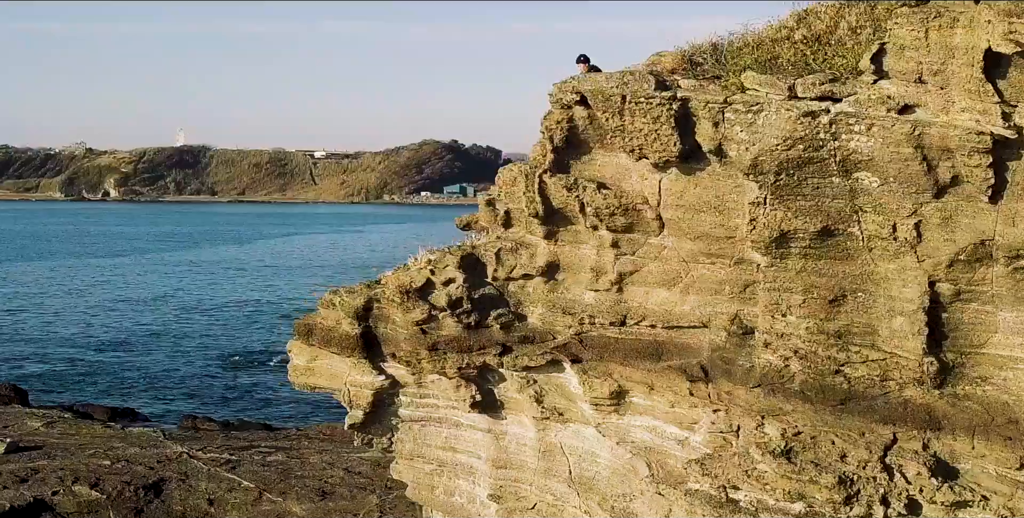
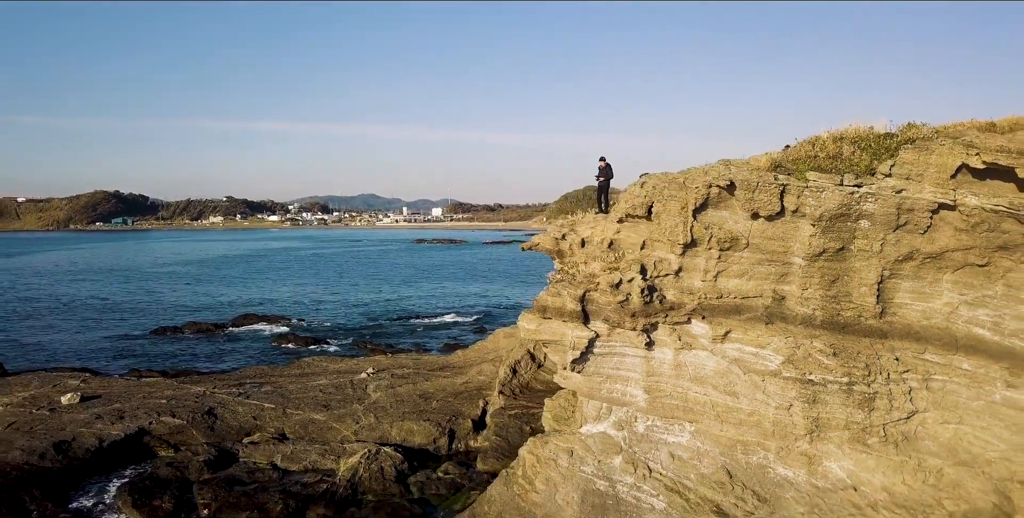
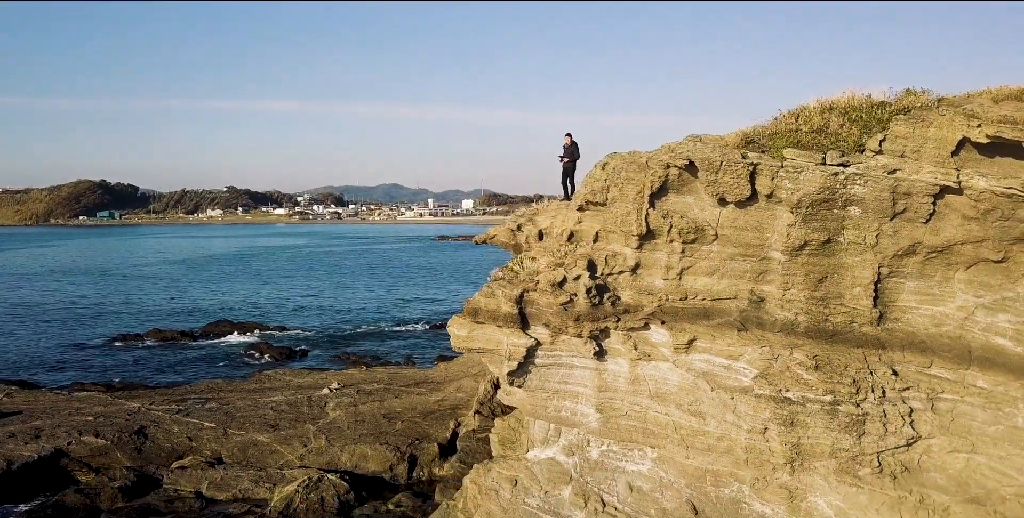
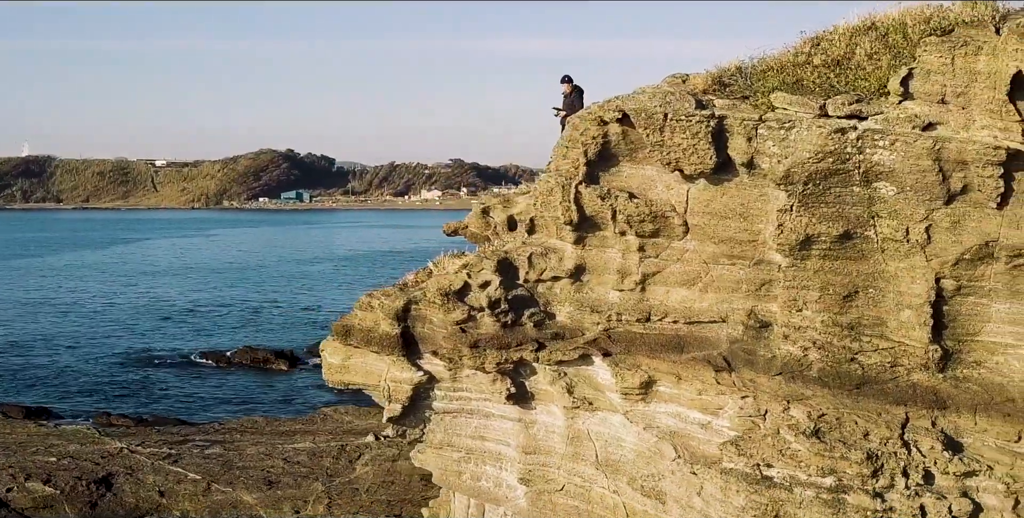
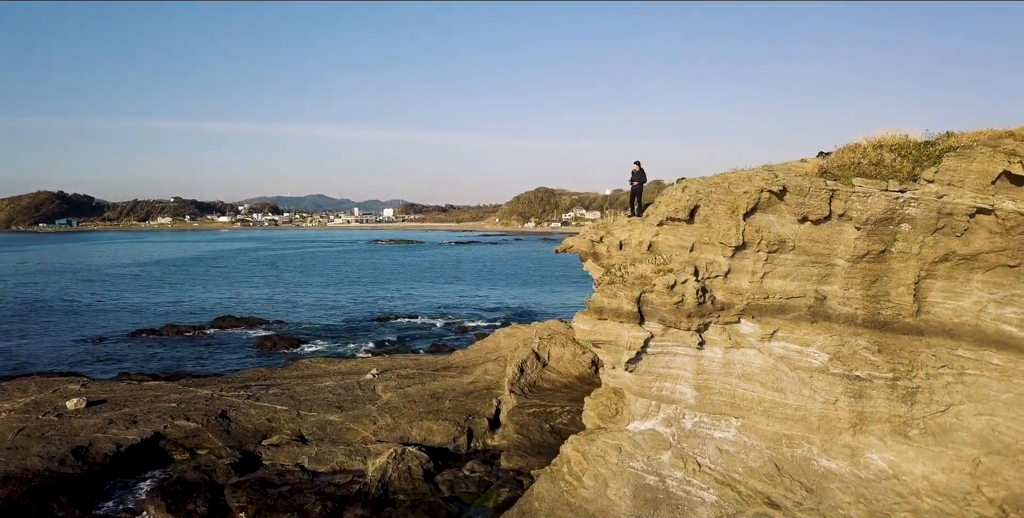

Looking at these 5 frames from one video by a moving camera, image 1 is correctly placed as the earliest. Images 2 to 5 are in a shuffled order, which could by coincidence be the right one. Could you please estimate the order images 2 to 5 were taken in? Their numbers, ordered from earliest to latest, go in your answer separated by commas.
4, 3, 2, 5
